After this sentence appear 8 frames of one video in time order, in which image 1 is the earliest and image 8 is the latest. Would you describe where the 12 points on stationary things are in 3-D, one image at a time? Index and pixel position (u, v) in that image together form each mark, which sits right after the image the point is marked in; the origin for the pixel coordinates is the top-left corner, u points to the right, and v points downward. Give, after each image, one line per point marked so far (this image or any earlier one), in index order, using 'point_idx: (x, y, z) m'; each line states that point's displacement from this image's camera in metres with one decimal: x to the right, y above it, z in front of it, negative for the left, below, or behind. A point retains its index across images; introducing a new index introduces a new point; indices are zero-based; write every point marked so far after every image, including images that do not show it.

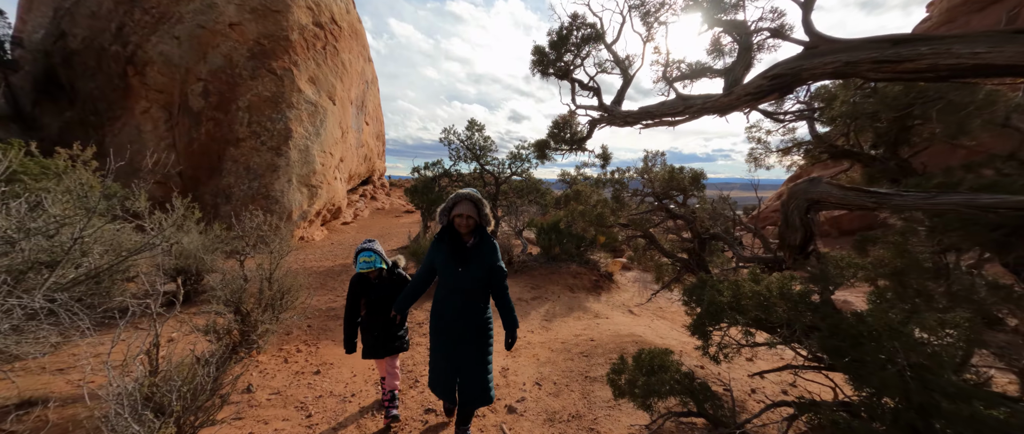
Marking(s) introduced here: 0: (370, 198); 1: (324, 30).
0: (-7.2, +1.0, +18.3) m
1: (-6.6, +6.6, +12.8) m
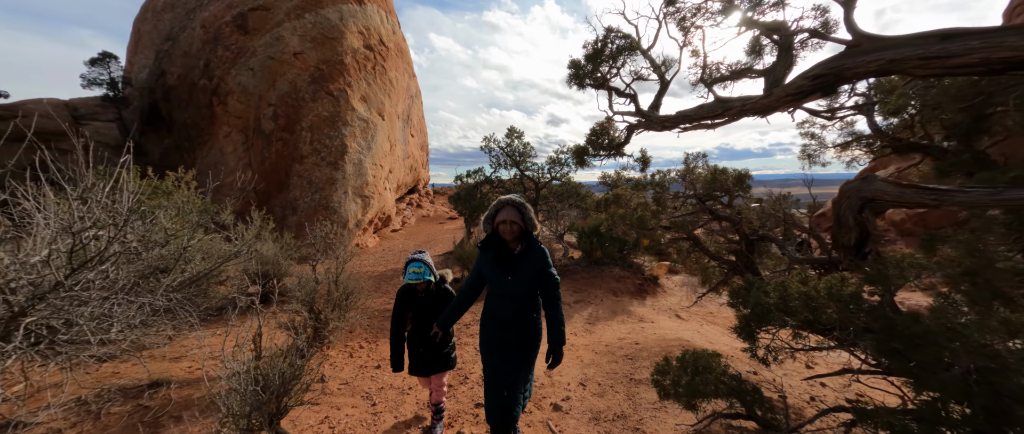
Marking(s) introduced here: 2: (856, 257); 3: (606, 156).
0: (-5.0, +0.5, +19.2) m
1: (-5.2, +6.2, +13.7) m
2: (+2.1, -0.2, +2.3) m
3: (+1.0, +0.6, +3.9) m
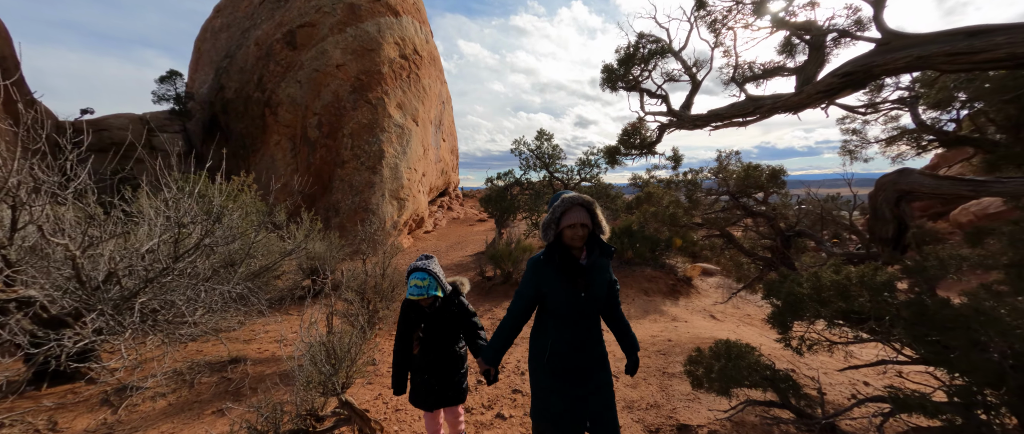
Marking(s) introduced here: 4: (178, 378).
0: (-3.5, +0.4, +19.7) m
1: (-4.1, +6.2, +14.3) m
2: (+2.4, -0.2, +2.3) m
3: (+1.4, +0.7, +4.0) m
4: (-3.1, -1.5, +3.4) m
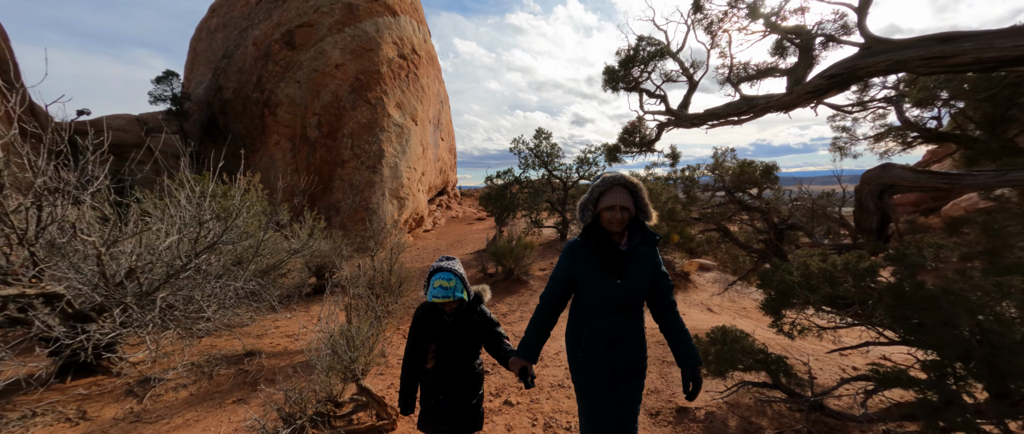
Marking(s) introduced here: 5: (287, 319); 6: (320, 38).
0: (-3.5, +0.5, +19.8) m
1: (-4.2, +6.2, +14.4) m
2: (+2.4, -0.1, +2.4) m
3: (+1.4, +0.7, +4.2) m
4: (-3.0, -1.5, +3.5) m
5: (-3.1, -1.4, +5.1) m
6: (-7.2, +6.7, +13.5) m
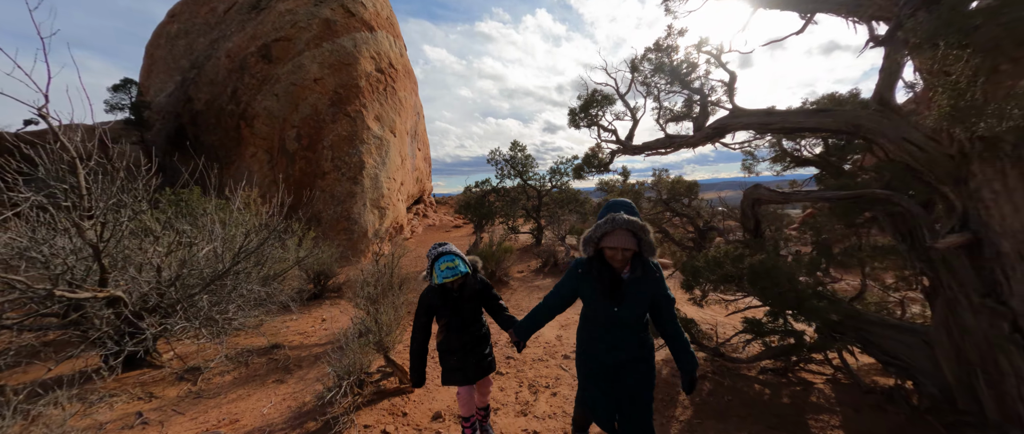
0: (-4.9, +0.1, +20.4) m
1: (-5.2, +5.8, +15.1) m
2: (+2.3, -0.2, +3.5) m
3: (+1.2, +0.6, +5.2) m
4: (-3.1, -1.6, +4.2) m
5: (-3.4, -1.6, +5.7) m
6: (-8.1, +6.3, +13.9) m
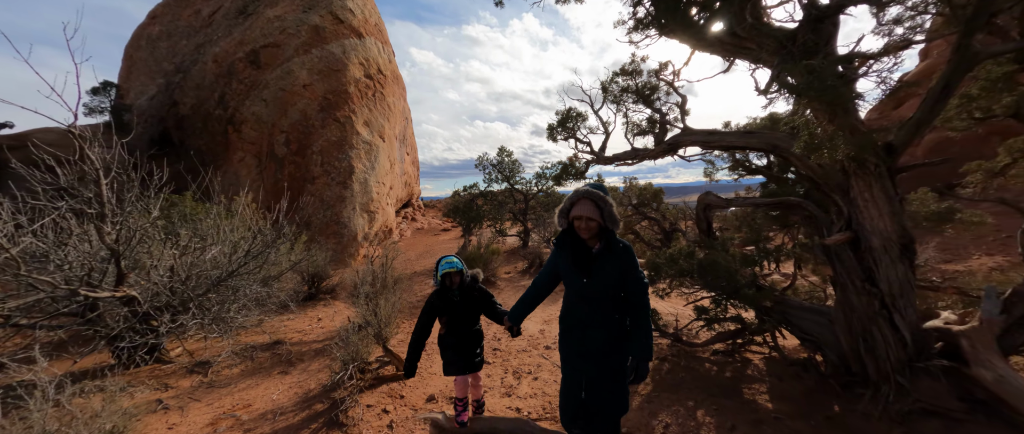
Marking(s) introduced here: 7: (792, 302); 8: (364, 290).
0: (-5.6, -0.1, +20.7) m
1: (-5.8, +5.7, +15.4) m
2: (+2.2, -0.2, +4.0) m
3: (+1.0, +0.6, +5.6) m
4: (-3.3, -1.7, +4.5) m
5: (-3.6, -1.7, +6.0) m
6: (-8.7, +6.1, +14.2) m
7: (+2.3, -0.7, +3.0) m
8: (-2.0, -1.0, +4.9) m
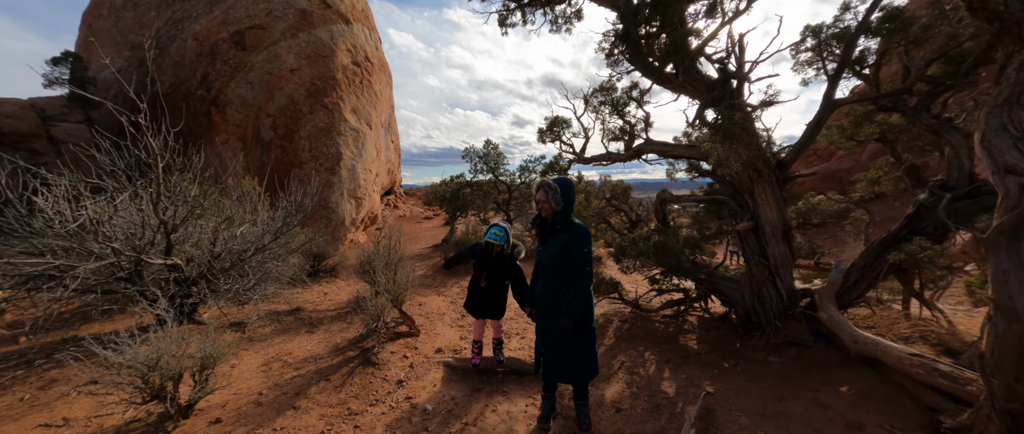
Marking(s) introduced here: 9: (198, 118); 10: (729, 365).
0: (-6.6, +0.6, +21.2) m
1: (-6.4, +6.3, +15.7) m
2: (+2.1, -0.1, +5.0) m
3: (+0.8, +0.8, +6.5) m
4: (-3.5, -1.4, +5.2) m
5: (-3.8, -1.4, +6.7) m
6: (-9.1, +6.7, +14.3) m
7: (+2.2, -0.6, +4.0) m
8: (-2.1, -0.7, +5.6) m
9: (-12.0, +3.8, +14.3) m
10: (+1.9, -1.3, +3.2) m
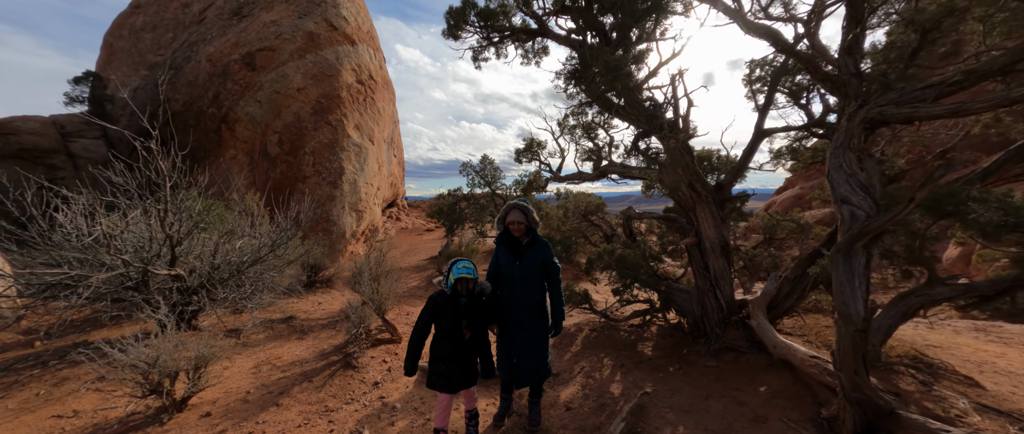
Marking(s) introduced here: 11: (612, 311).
0: (-6.7, -0.1, +21.6) m
1: (-6.5, +5.7, +16.4) m
2: (+1.8, -0.3, +5.3) m
3: (+0.5, +0.5, +6.9) m
4: (-3.8, -1.7, +5.5) m
5: (-4.1, -1.6, +7.1) m
6: (-9.3, +6.2, +15.0) m
7: (+1.9, -0.8, +4.3) m
8: (-2.4, -1.0, +6.0) m
9: (-12.2, +3.3, +15.0) m
10: (+1.5, -1.4, +3.5) m
11: (+1.4, -1.3, +5.2) m
